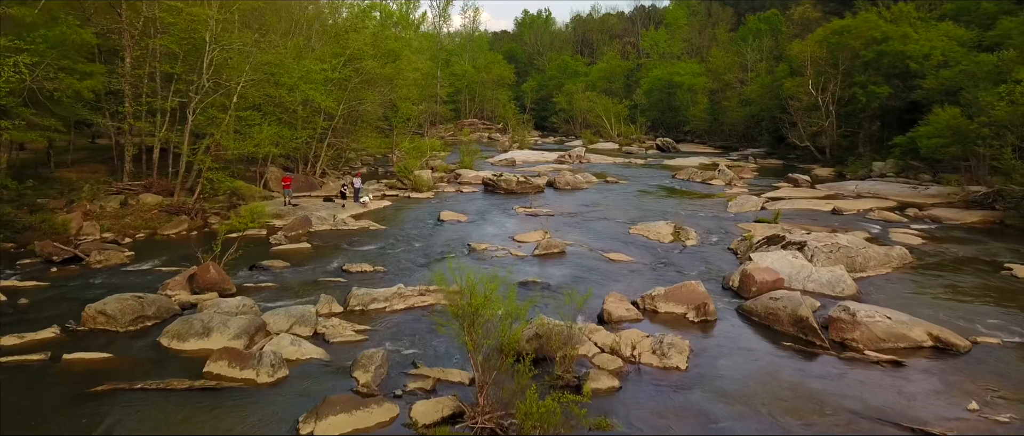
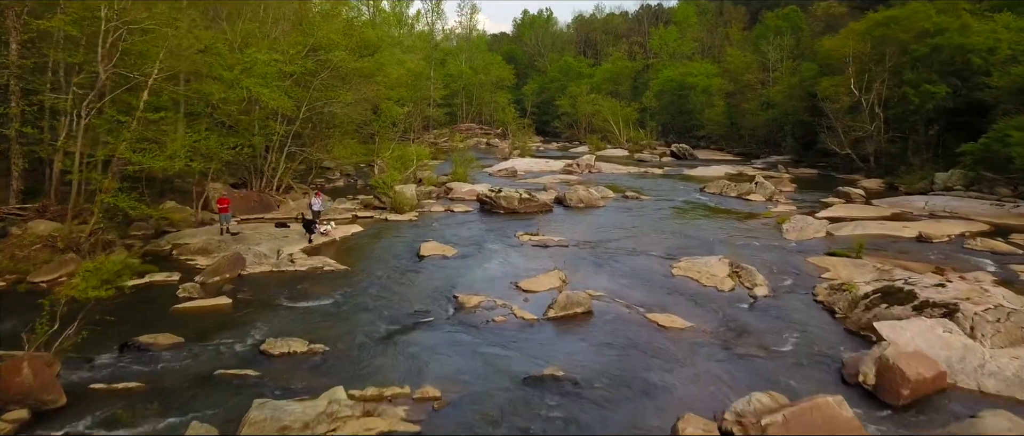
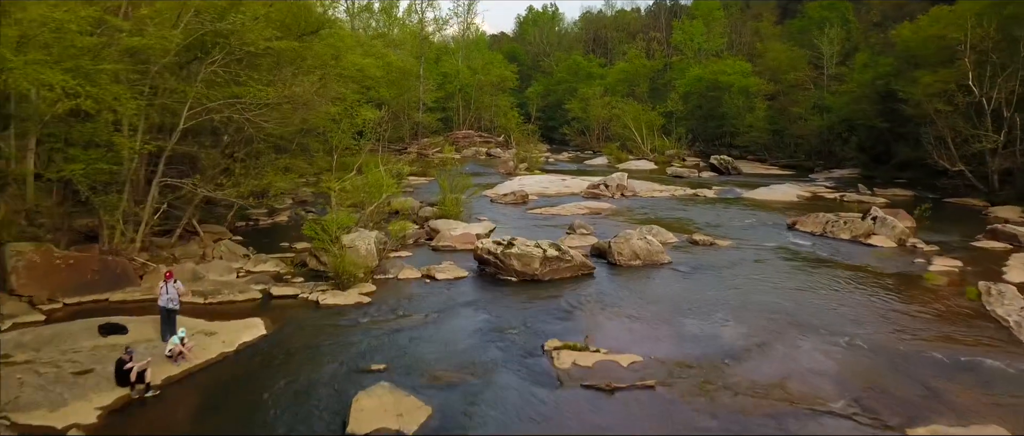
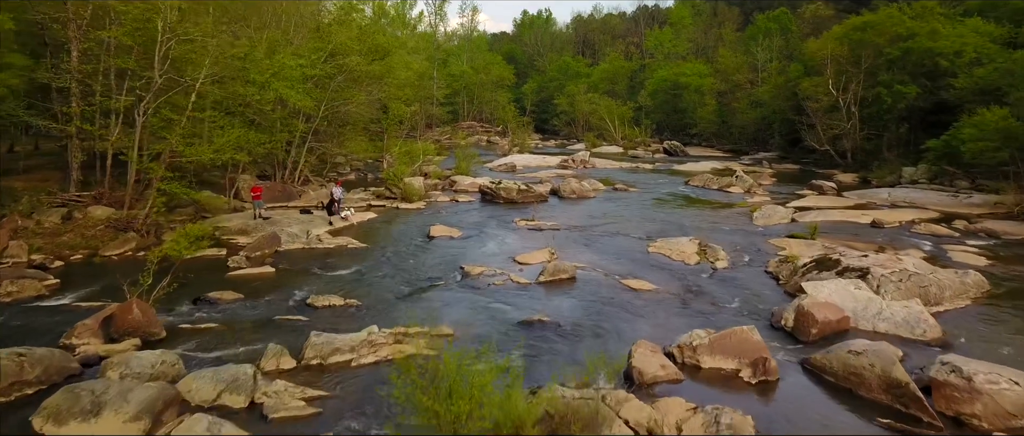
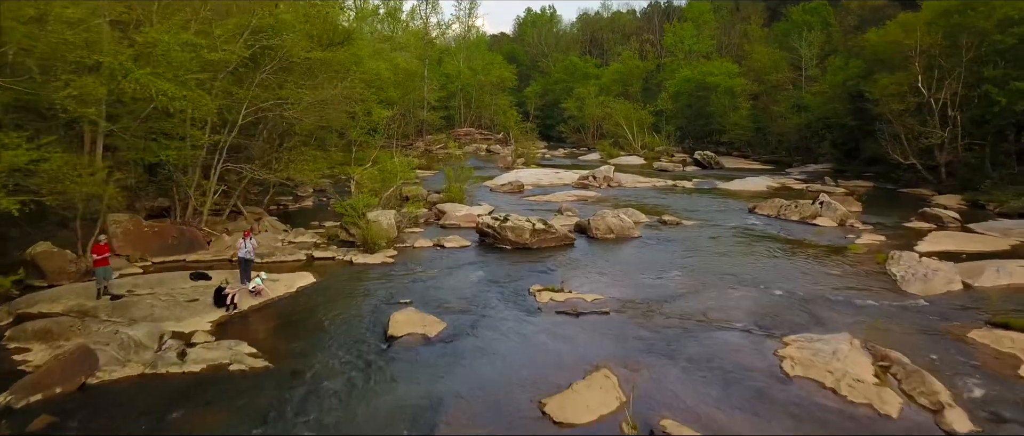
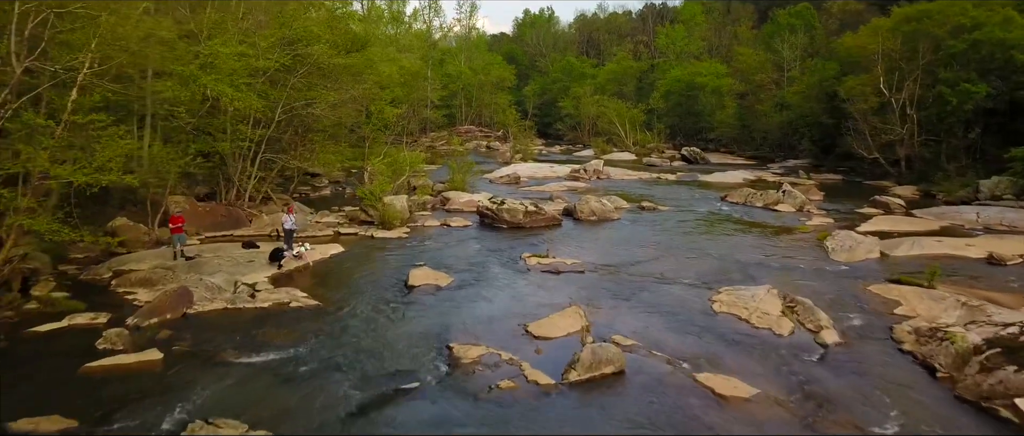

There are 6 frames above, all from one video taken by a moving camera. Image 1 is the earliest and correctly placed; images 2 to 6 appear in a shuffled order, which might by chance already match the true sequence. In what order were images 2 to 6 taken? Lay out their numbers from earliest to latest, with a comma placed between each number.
4, 2, 6, 5, 3
